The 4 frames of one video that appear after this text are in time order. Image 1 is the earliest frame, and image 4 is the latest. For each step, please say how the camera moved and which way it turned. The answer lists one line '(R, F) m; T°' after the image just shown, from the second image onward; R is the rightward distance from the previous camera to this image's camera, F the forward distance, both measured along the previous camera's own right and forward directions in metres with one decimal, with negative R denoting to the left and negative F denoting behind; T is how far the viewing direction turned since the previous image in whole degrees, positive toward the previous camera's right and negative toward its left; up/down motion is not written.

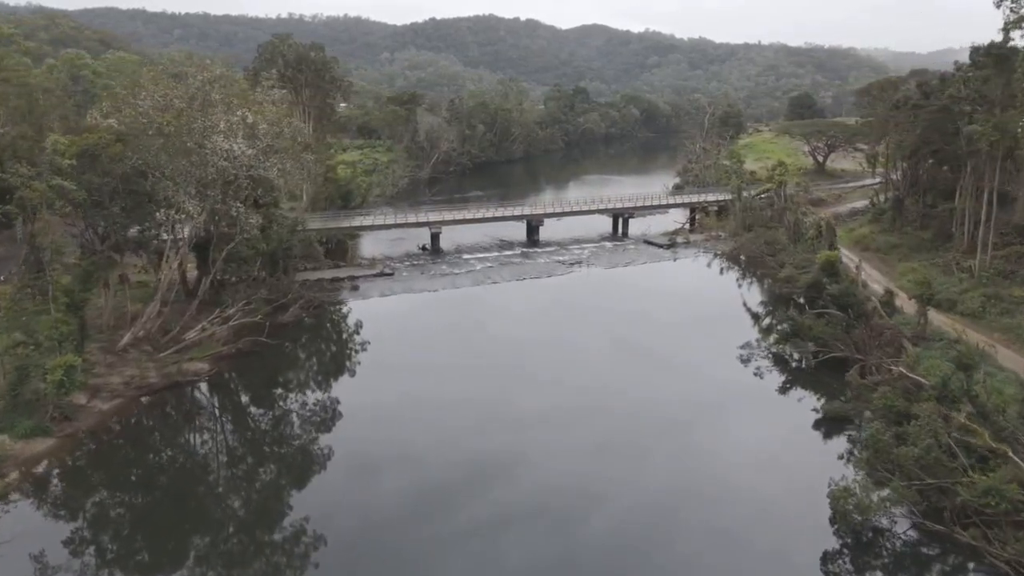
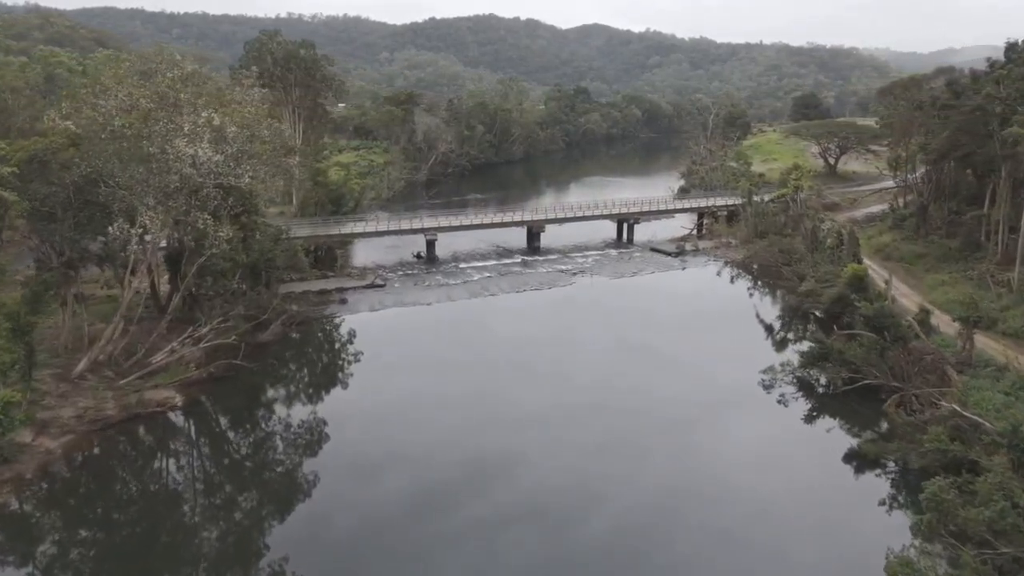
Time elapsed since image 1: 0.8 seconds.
(+0.1, +2.6) m; 0°
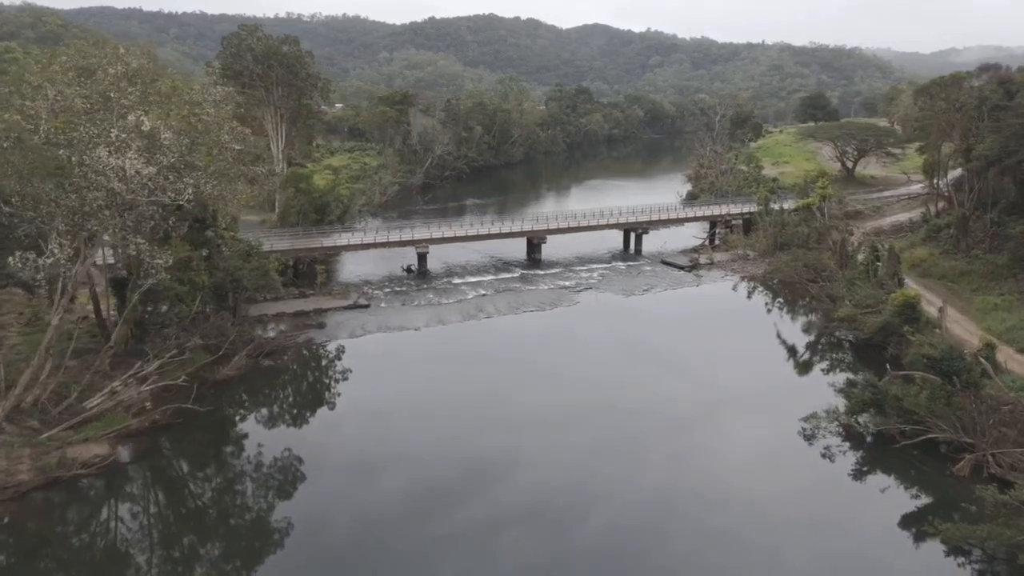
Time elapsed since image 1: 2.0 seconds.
(+0.1, +3.8) m; 0°
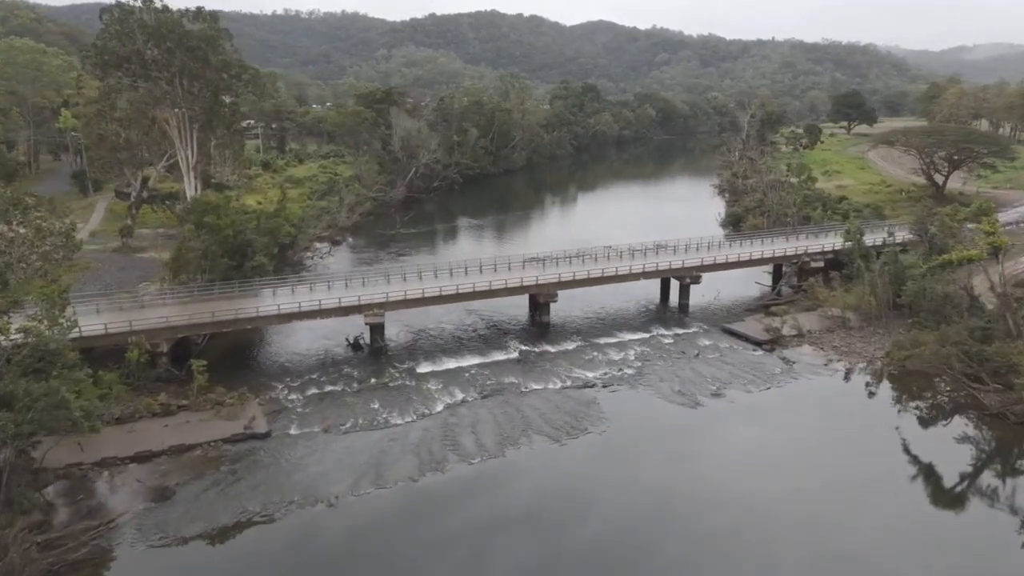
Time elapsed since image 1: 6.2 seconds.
(+0.3, +13.7) m; 0°
